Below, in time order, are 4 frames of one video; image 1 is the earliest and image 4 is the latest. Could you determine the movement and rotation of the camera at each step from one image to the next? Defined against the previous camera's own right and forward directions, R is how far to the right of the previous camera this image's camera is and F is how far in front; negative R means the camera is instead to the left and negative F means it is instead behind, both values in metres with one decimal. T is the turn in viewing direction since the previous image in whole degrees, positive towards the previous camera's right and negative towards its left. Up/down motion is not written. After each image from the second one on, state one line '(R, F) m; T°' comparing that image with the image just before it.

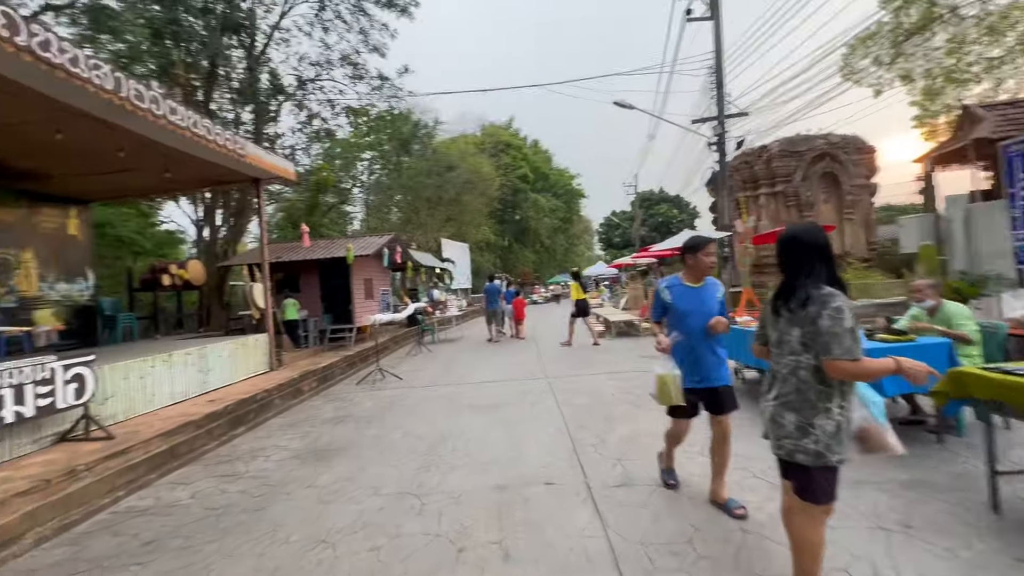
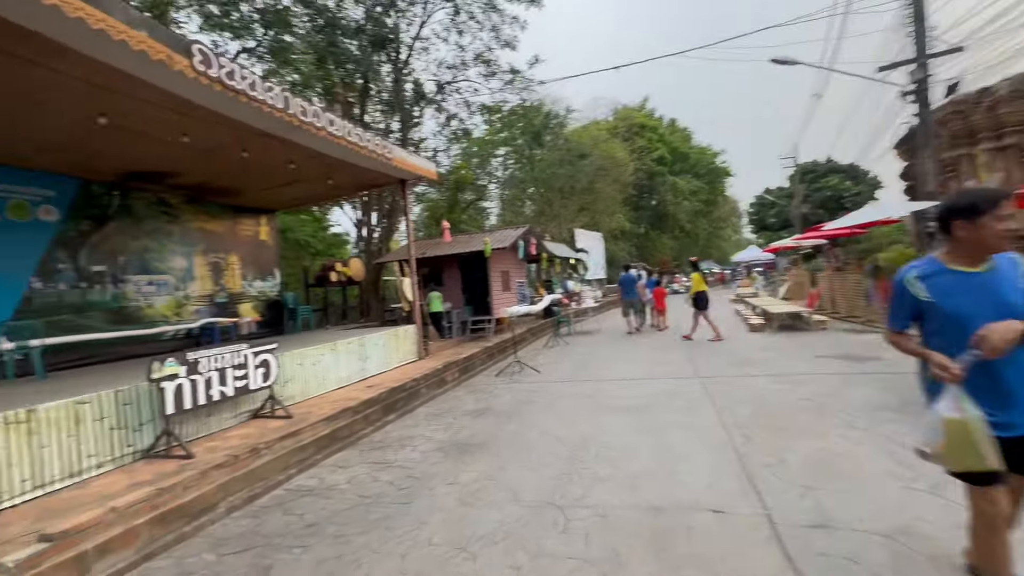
(-0.1, +0.3) m; -16°
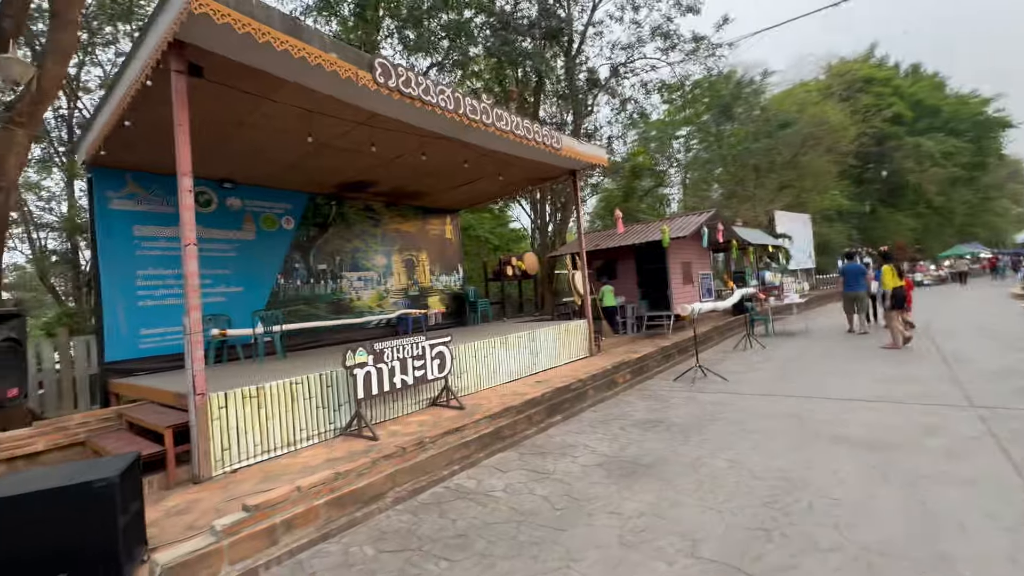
(+0.1, +0.5) m; -21°
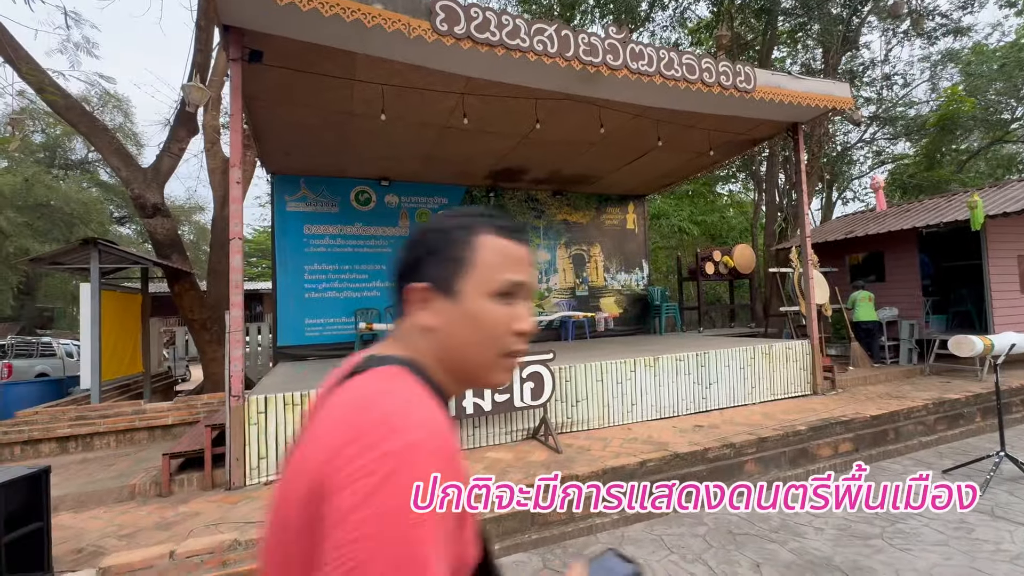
(+1.2, +1.9) m; -30°
